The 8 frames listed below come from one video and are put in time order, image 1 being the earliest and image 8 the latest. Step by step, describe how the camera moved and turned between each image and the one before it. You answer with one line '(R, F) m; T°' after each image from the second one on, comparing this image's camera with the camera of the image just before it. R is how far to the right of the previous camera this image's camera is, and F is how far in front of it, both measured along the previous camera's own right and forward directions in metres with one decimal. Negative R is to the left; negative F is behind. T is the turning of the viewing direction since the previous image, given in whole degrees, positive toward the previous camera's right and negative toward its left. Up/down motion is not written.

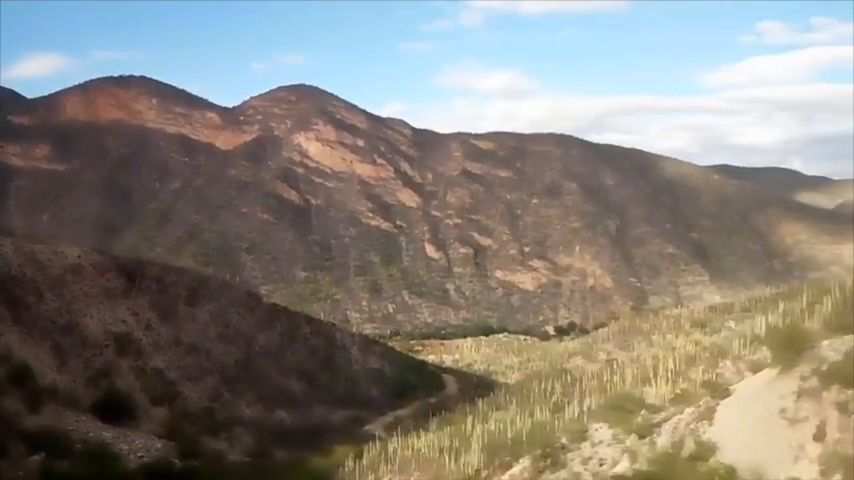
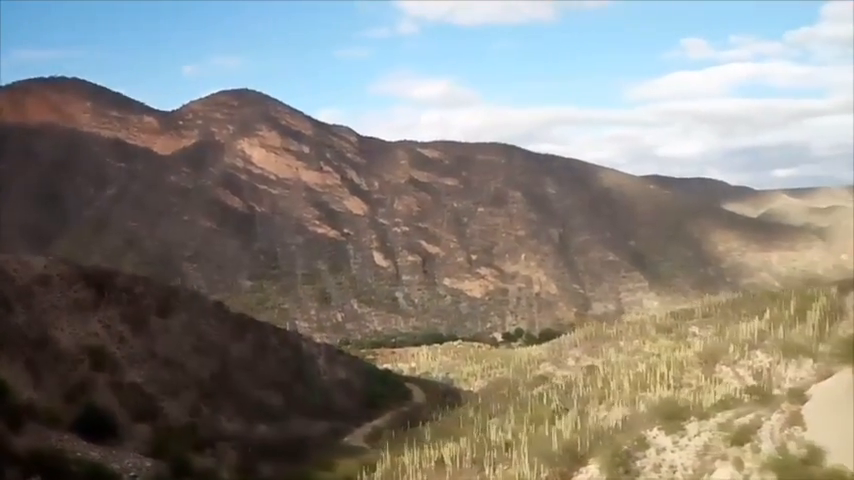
(-1.3, +0.1) m; +5°
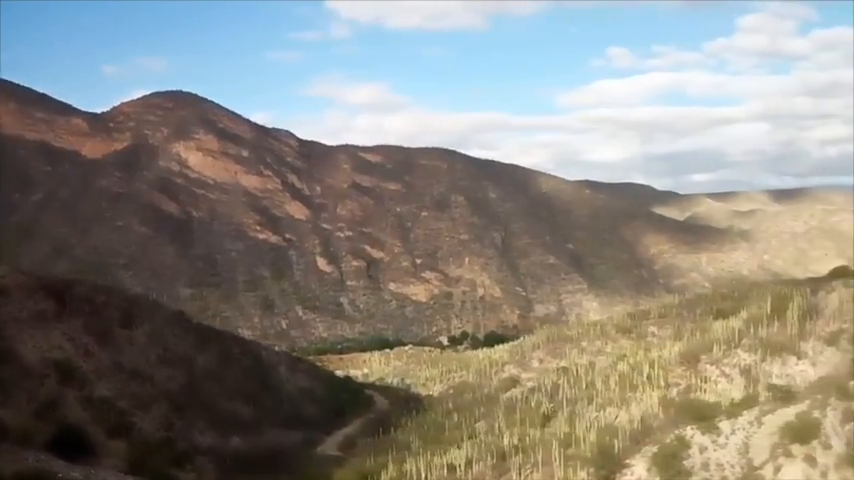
(-1.2, +0.1) m; +6°
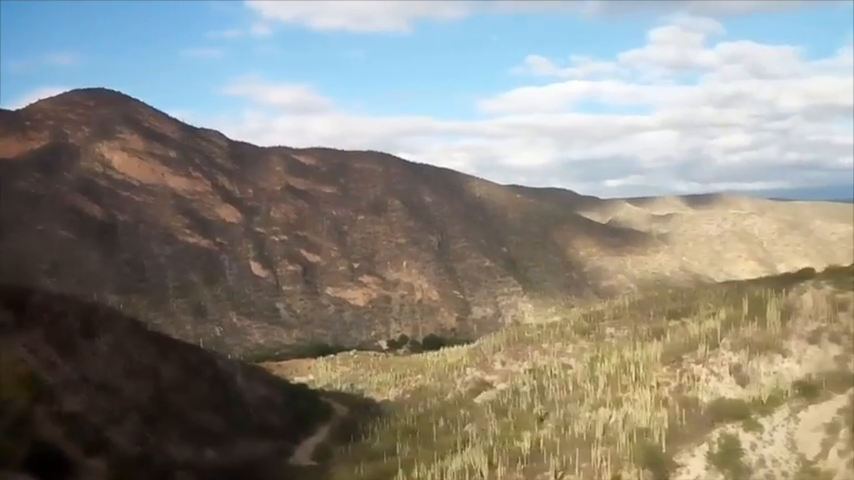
(-1.4, +0.1) m; +6°
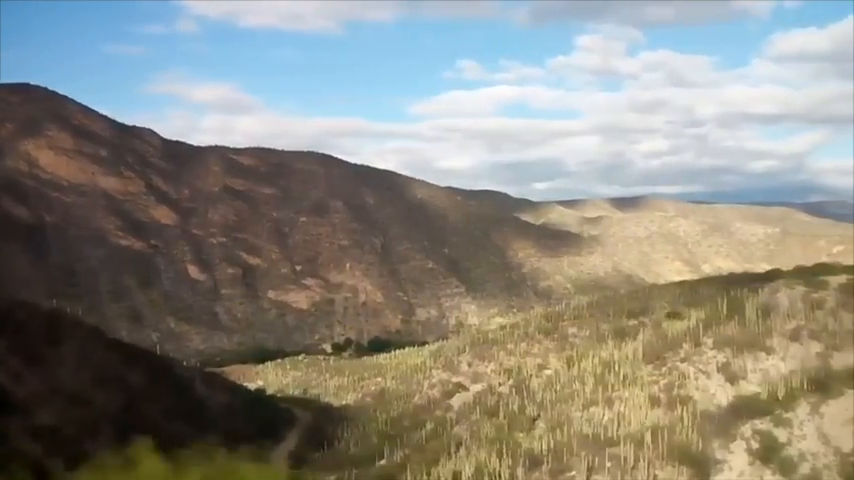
(-1.3, +0.1) m; +6°
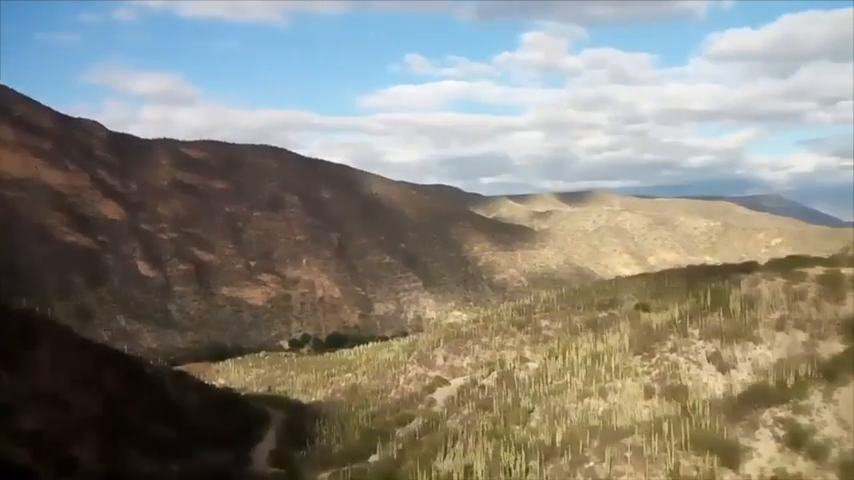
(-1.0, +0.1) m; +4°
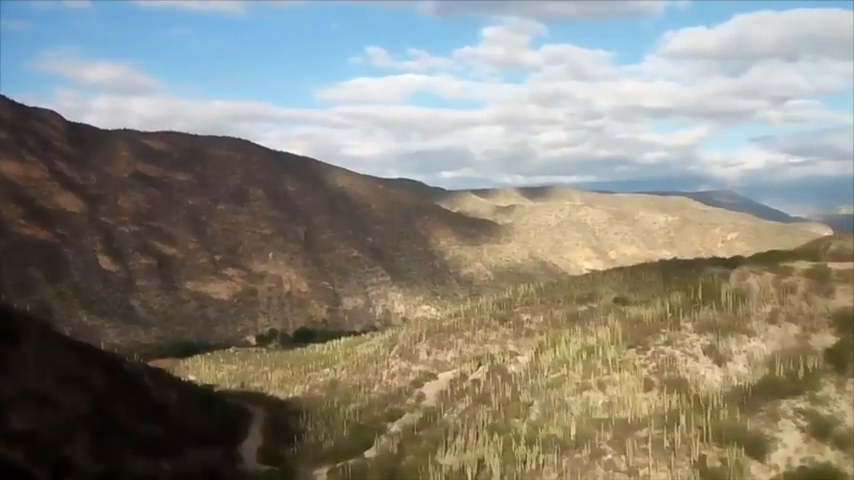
(-0.9, +0.1) m; +3°
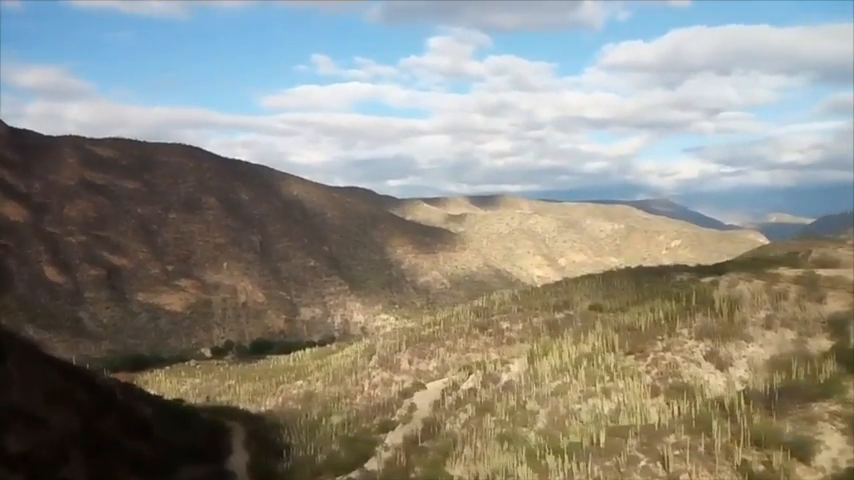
(-1.3, +0.1) m; +4°
